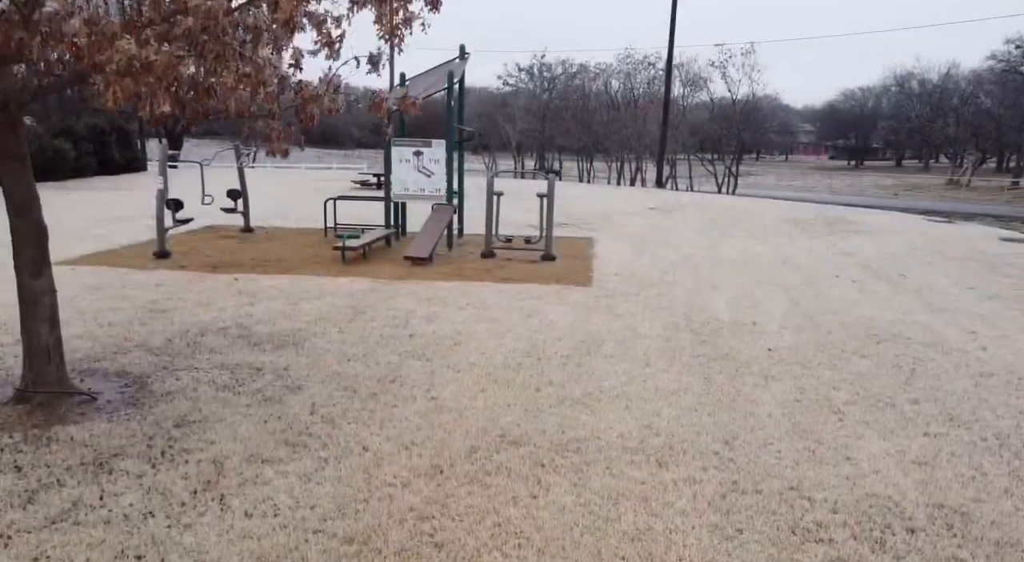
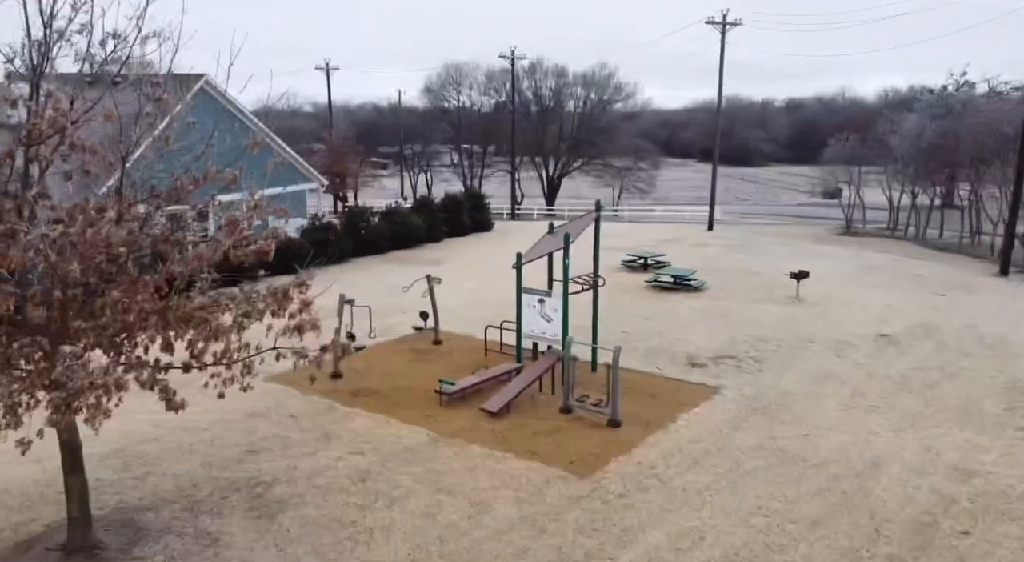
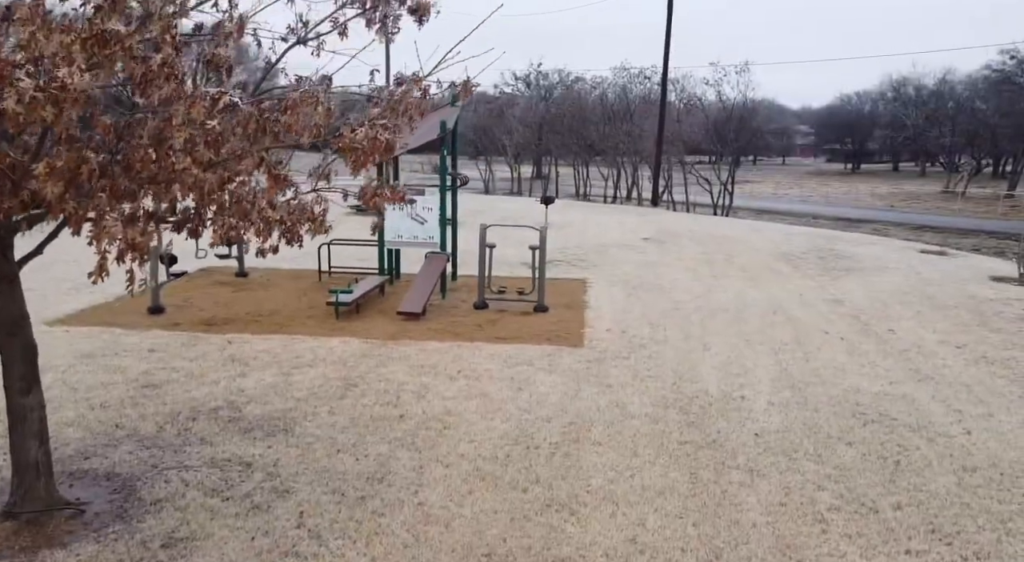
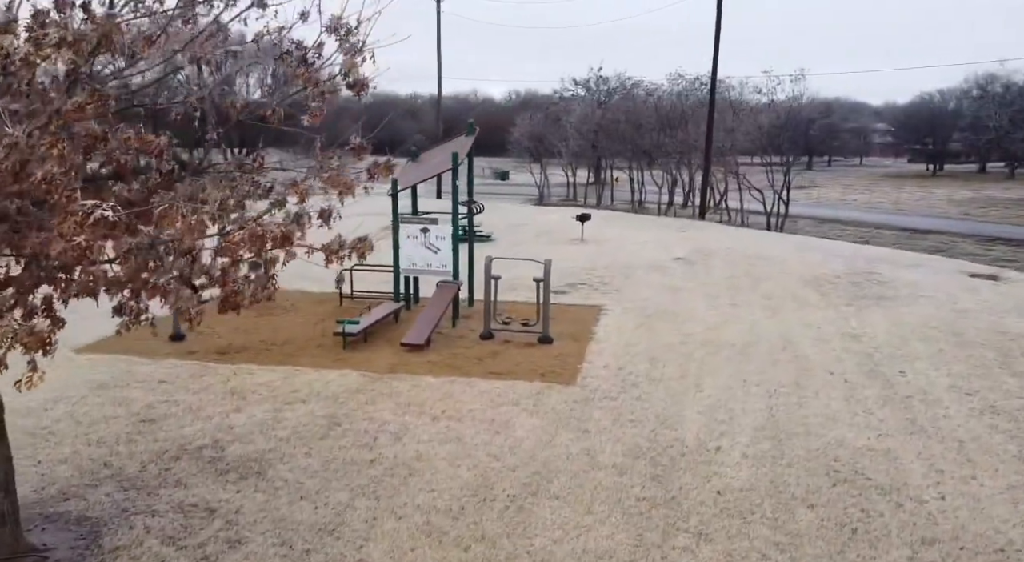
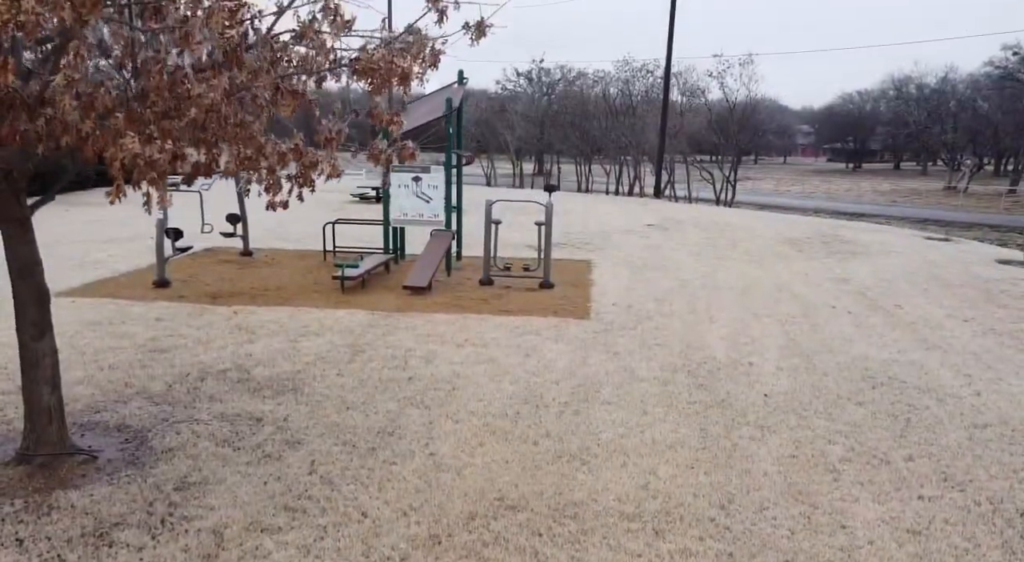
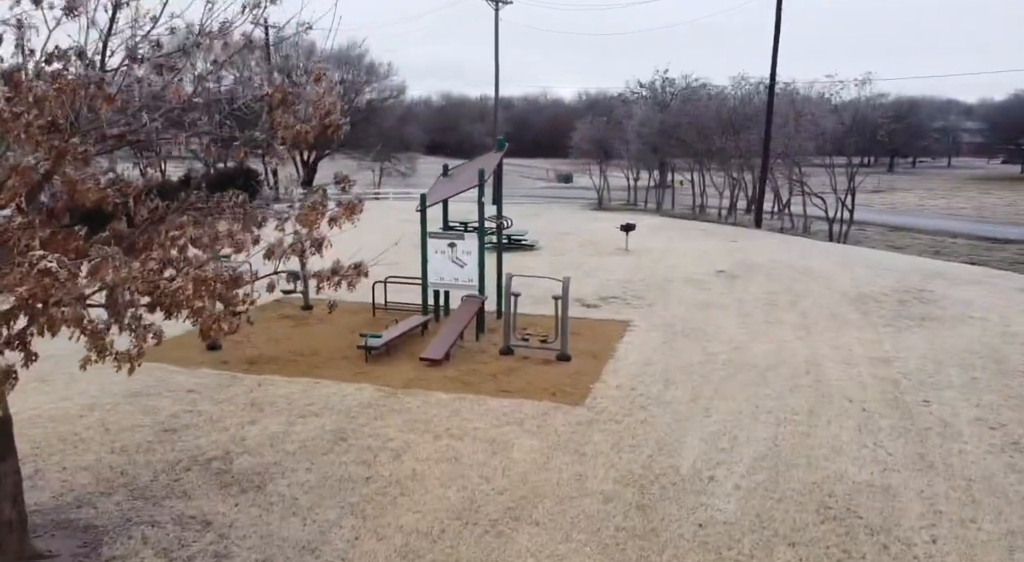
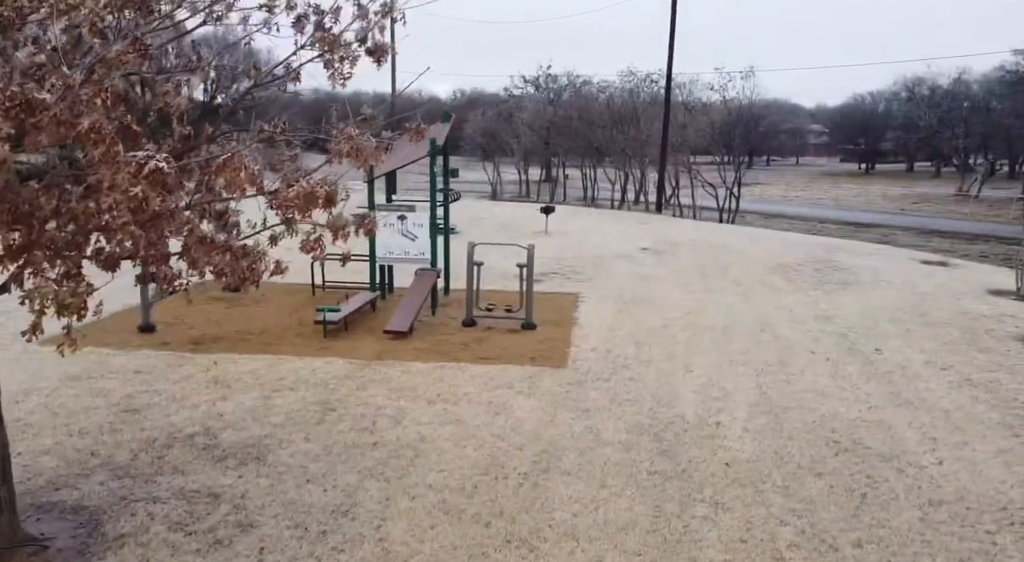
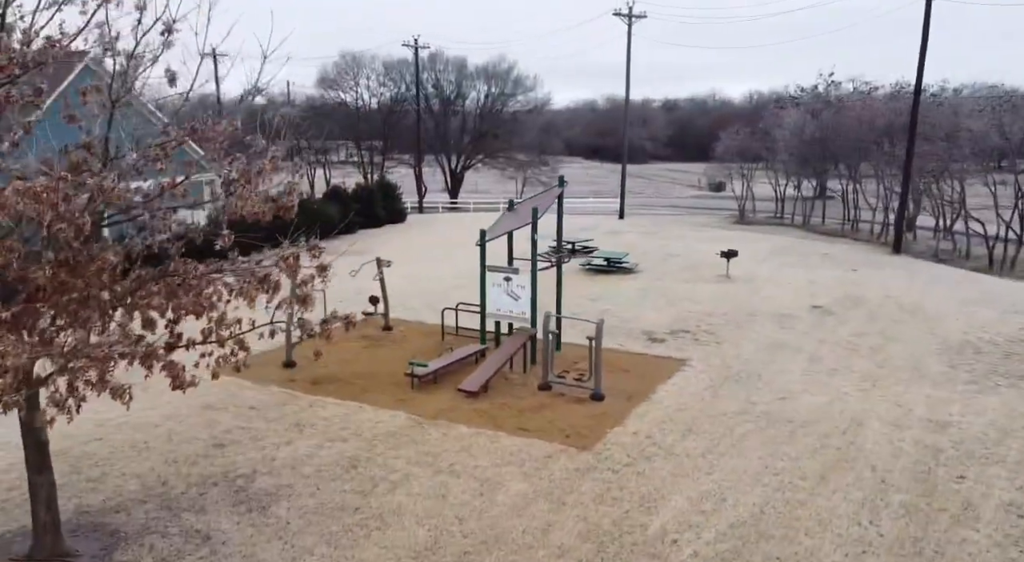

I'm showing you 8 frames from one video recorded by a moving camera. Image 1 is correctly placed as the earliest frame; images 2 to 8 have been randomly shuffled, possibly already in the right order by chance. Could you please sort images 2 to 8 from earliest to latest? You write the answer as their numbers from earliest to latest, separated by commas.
5, 3, 7, 4, 6, 8, 2
